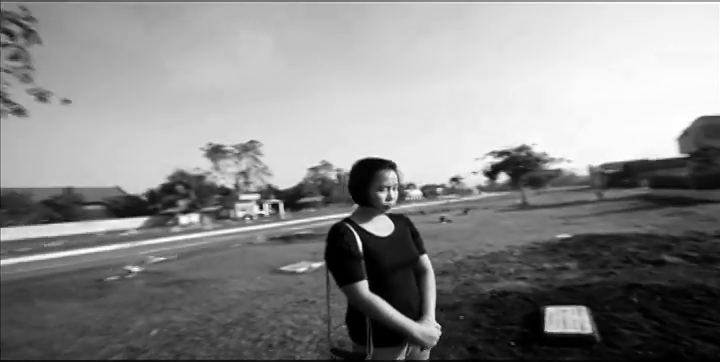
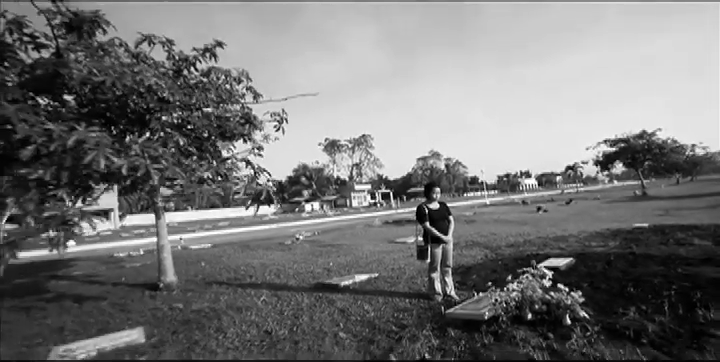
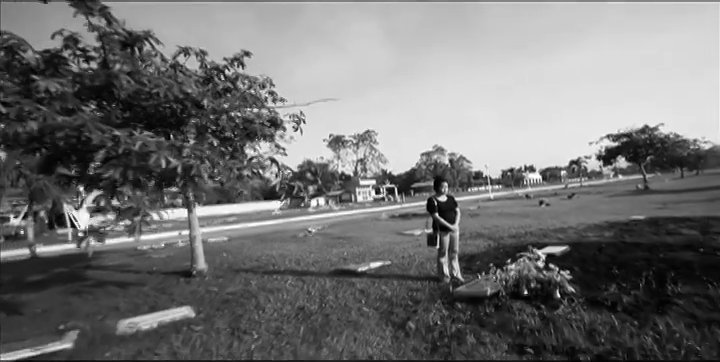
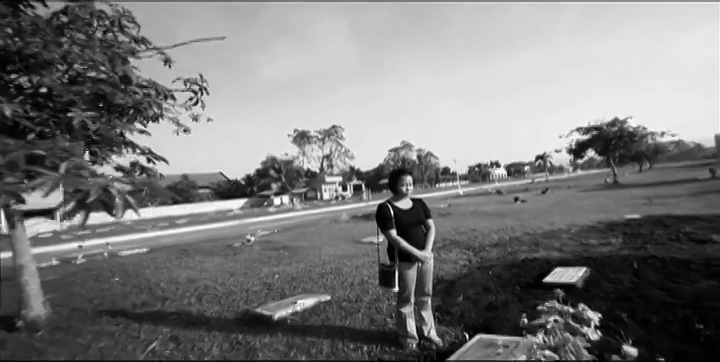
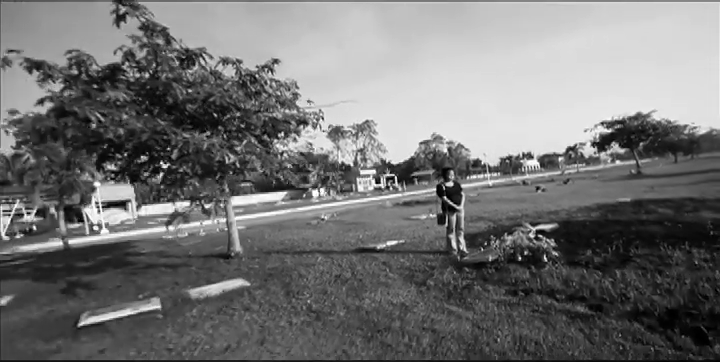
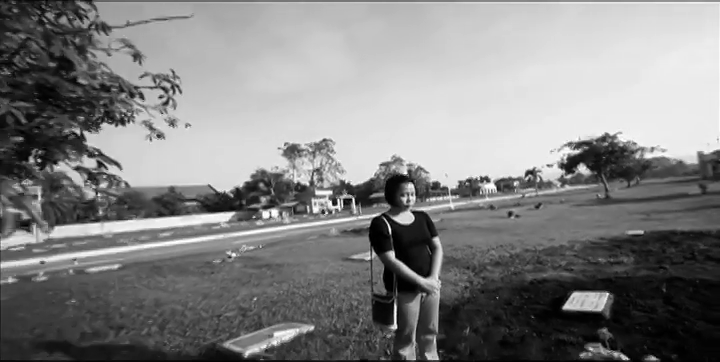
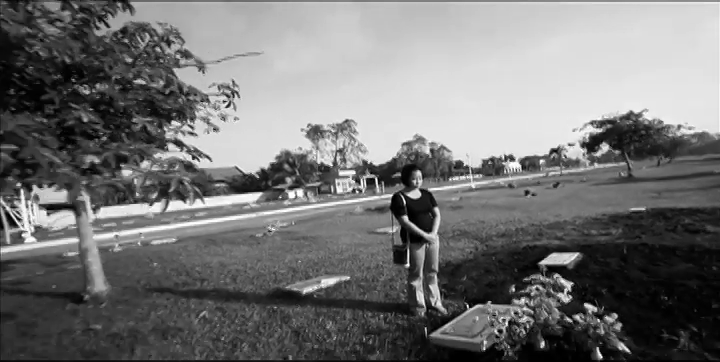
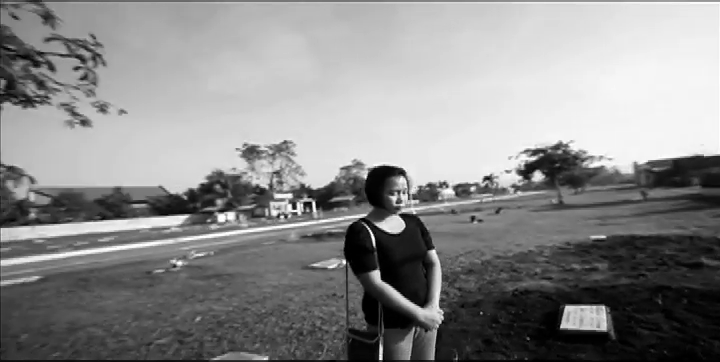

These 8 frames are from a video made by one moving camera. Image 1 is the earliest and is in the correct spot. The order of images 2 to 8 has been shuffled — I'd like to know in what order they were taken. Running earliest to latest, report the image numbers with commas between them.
8, 6, 4, 7, 2, 3, 5
